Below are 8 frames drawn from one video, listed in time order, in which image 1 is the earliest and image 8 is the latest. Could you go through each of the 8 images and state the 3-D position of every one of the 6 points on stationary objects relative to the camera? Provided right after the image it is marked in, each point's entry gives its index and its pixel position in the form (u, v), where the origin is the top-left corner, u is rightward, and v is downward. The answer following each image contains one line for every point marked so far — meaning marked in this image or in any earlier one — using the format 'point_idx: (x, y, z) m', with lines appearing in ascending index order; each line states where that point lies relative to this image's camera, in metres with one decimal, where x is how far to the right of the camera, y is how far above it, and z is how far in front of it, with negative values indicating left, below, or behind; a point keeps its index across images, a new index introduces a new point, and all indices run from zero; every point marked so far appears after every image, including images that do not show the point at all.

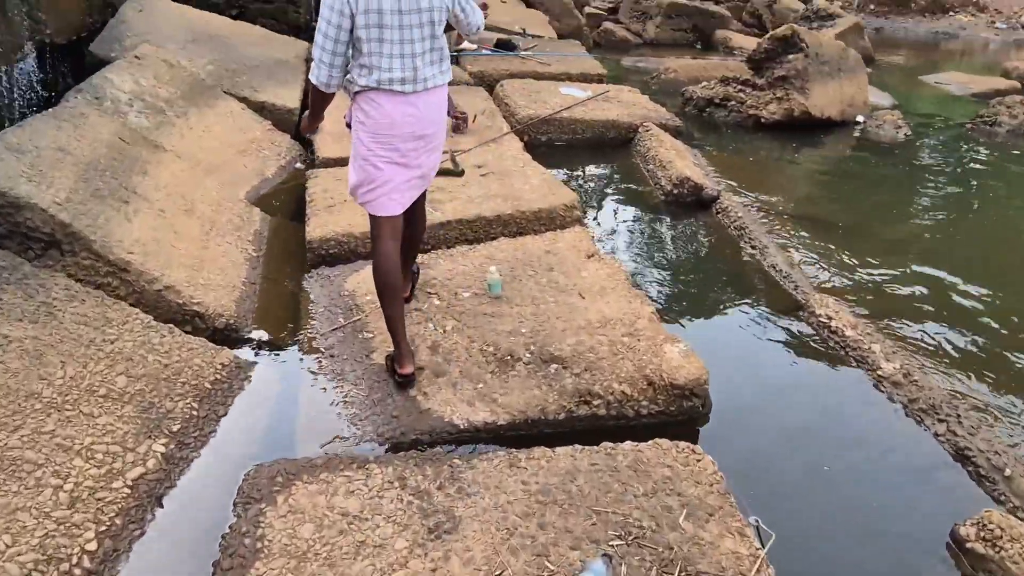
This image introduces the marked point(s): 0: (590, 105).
0: (+0.6, +1.4, +5.6) m
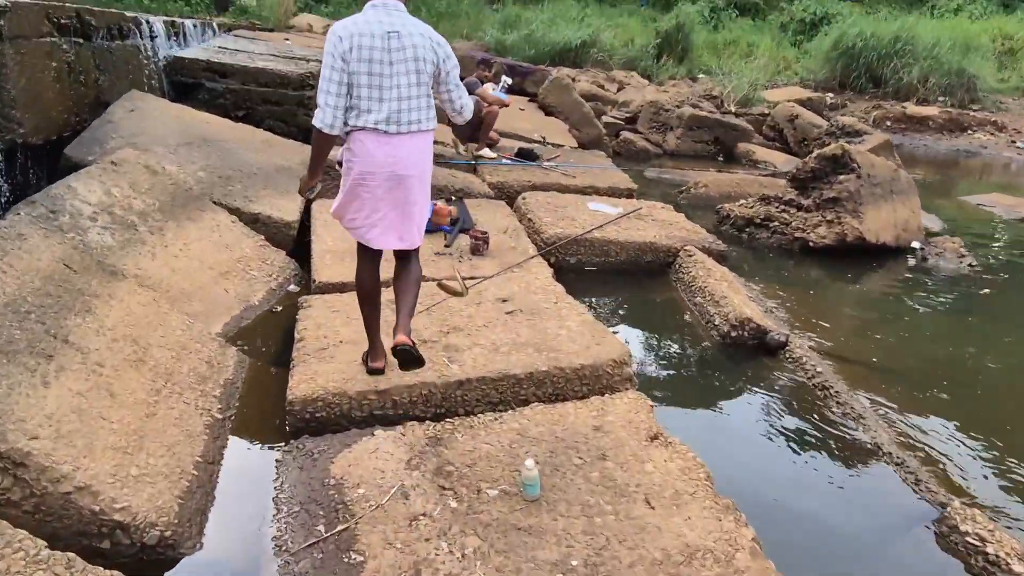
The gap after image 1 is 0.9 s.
0: (+0.8, +0.4, +5.0) m
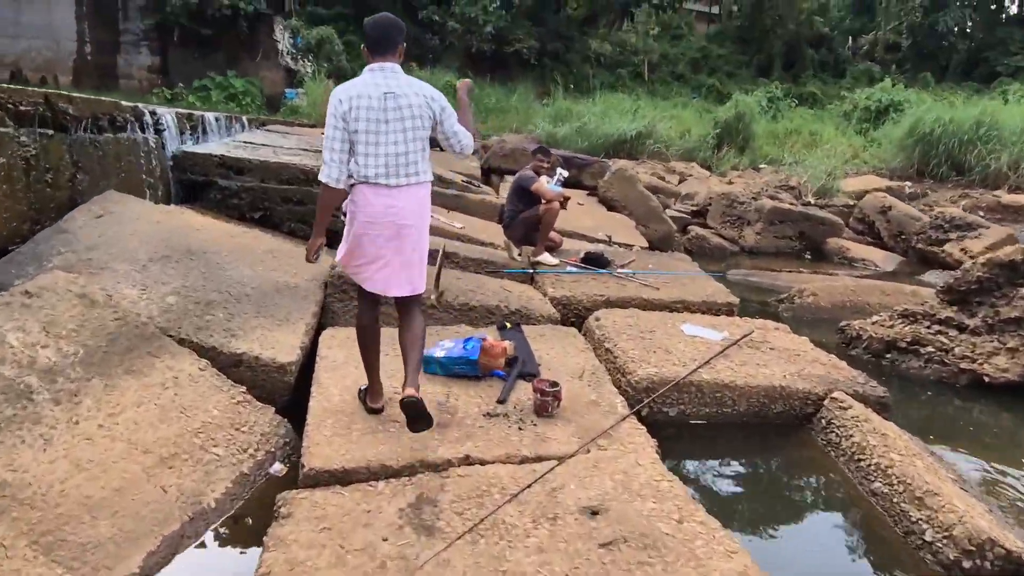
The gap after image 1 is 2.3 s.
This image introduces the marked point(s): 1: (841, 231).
0: (+1.1, -0.4, +3.7) m
1: (+4.4, +0.8, +9.8) m
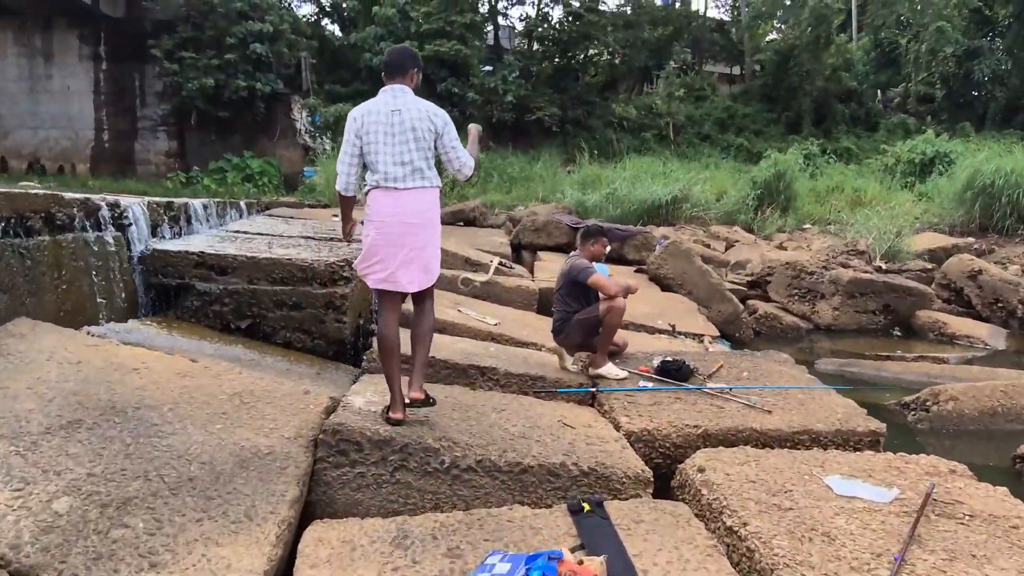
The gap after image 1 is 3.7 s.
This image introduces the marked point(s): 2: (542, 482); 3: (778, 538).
0: (+1.4, -0.9, +2.4) m
1: (+4.8, -0.2, +8.5) m
2: (+0.1, -0.7, +2.8) m
3: (+0.9, -0.8, +2.5) m
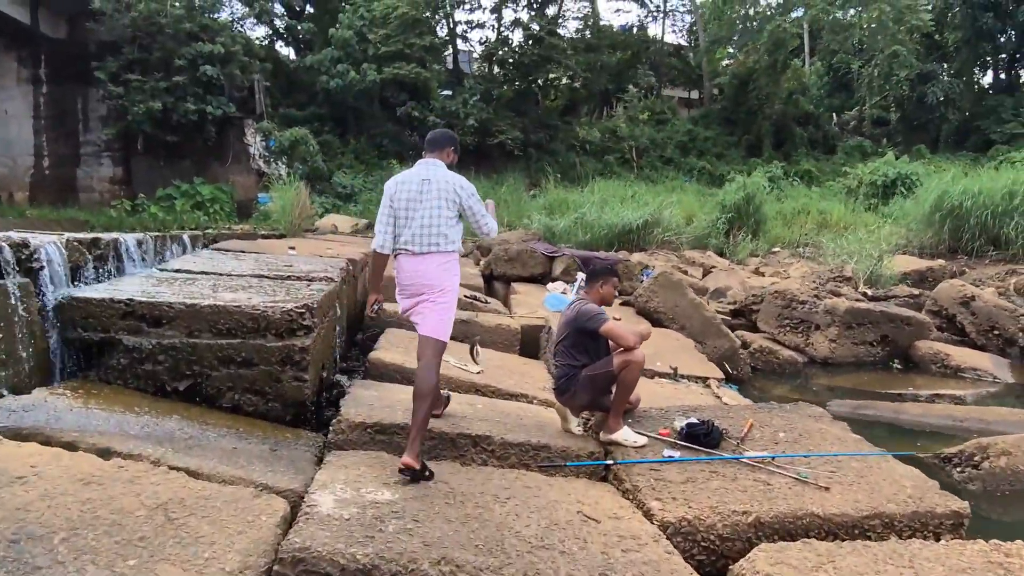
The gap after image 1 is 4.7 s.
0: (+1.5, -1.0, +1.8) m
1: (+4.5, -0.5, +8.1) m
2: (+0.2, -0.9, +2.1) m
3: (+1.0, -1.0, +1.8) m
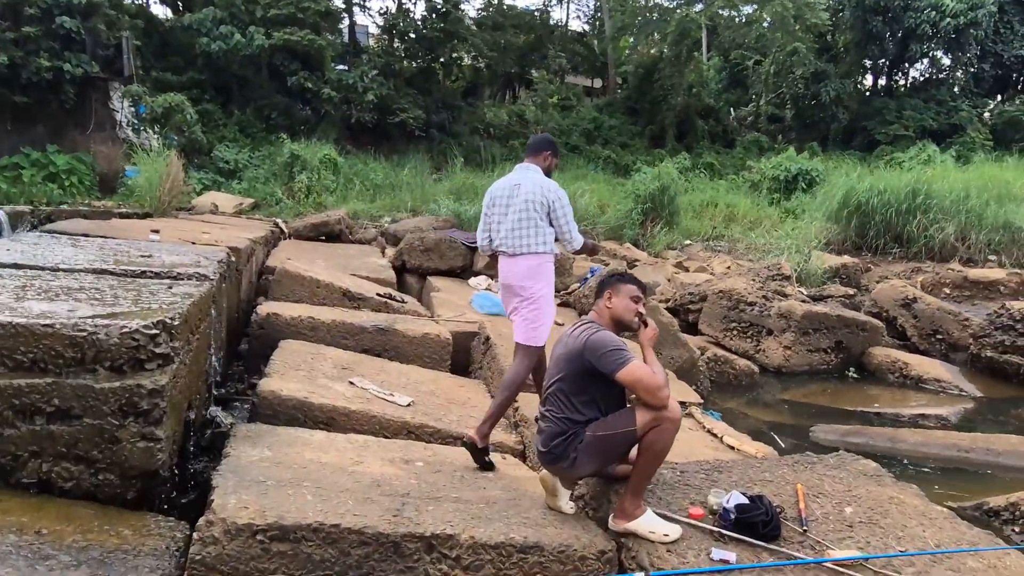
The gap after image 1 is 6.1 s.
0: (+1.6, -1.1, +0.8) m
1: (+3.7, -0.5, +7.5) m
2: (+0.3, -1.0, +0.9) m
3: (+1.1, -1.1, +0.8) m
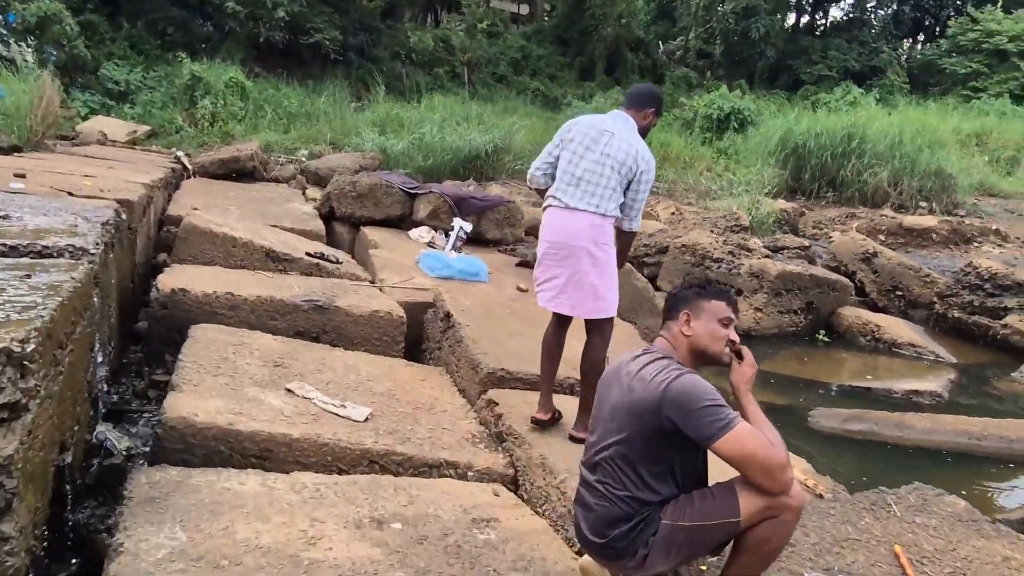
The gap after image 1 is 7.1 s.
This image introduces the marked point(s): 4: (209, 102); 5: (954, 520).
0: (+1.9, -1.3, +0.3) m
1: (+3.2, -0.1, +7.1) m
2: (+0.5, -1.2, +0.3) m
3: (+1.4, -1.3, +0.2) m
4: (-4.7, +2.9, +11.5) m
5: (+1.4, -0.8, +2.3) m
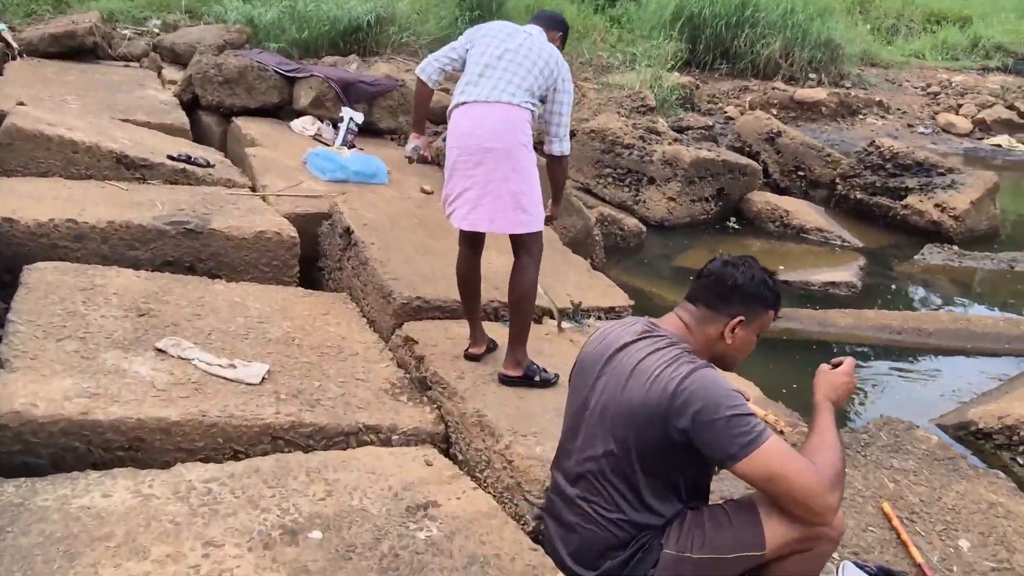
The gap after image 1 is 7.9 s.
0: (+2.0, -1.4, +0.4) m
1: (+2.3, +1.0, +7.0) m
2: (+0.7, -1.3, +0.1) m
3: (+1.5, -1.4, +0.2) m
4: (-6.3, +4.2, +9.6) m
5: (+1.2, -0.5, +2.2) m
